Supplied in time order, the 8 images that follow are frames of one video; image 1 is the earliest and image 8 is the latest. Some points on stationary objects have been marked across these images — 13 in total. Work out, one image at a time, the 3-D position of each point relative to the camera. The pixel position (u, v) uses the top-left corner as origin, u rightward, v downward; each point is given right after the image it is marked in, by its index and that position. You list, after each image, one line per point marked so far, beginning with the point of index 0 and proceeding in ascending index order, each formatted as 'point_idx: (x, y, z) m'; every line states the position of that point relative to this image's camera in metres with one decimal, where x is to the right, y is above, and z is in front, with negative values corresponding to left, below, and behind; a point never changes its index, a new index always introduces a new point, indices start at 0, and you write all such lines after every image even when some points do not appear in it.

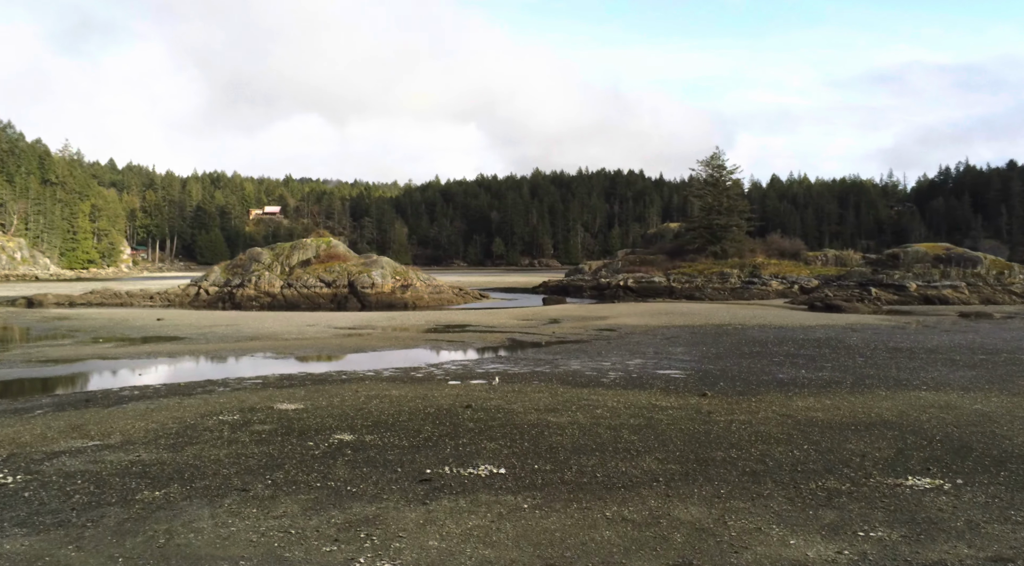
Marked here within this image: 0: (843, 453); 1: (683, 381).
0: (+4.4, -2.3, +10.1) m
1: (+3.9, -2.3, +17.3) m
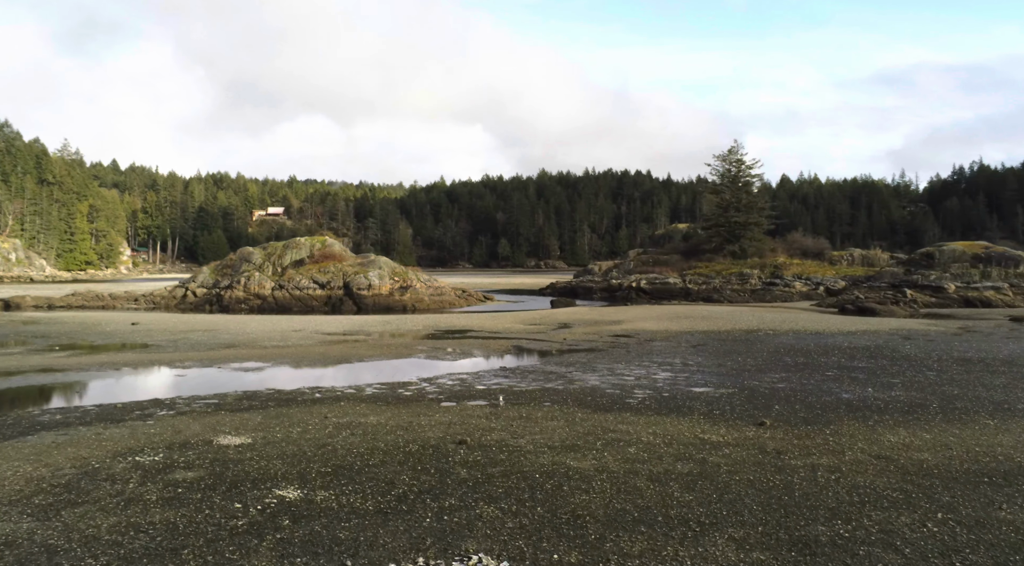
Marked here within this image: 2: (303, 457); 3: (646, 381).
0: (+4.5, -2.3, +7.0) m
1: (+4.1, -2.3, +14.2) m
2: (-2.8, -2.3, +10.1) m
3: (+3.1, -2.3, +17.4) m
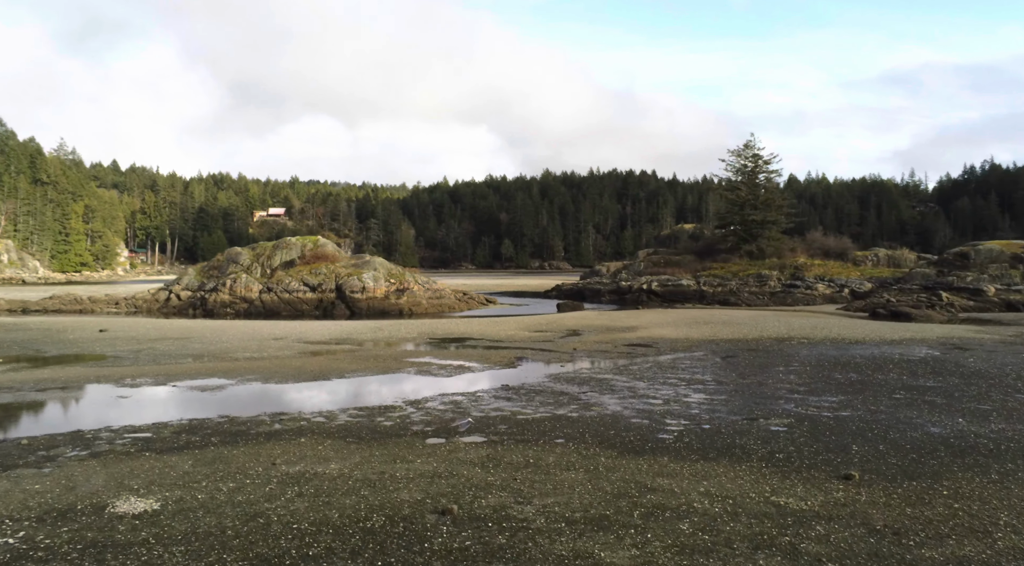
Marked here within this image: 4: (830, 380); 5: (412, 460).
0: (+4.5, -2.4, +3.9) m
1: (+4.1, -2.3, +11.1) m
2: (-2.7, -2.4, +7.1) m
3: (+3.2, -2.4, +14.4) m
4: (+7.2, -2.2, +17.2) m
5: (-1.4, -2.4, +10.2) m
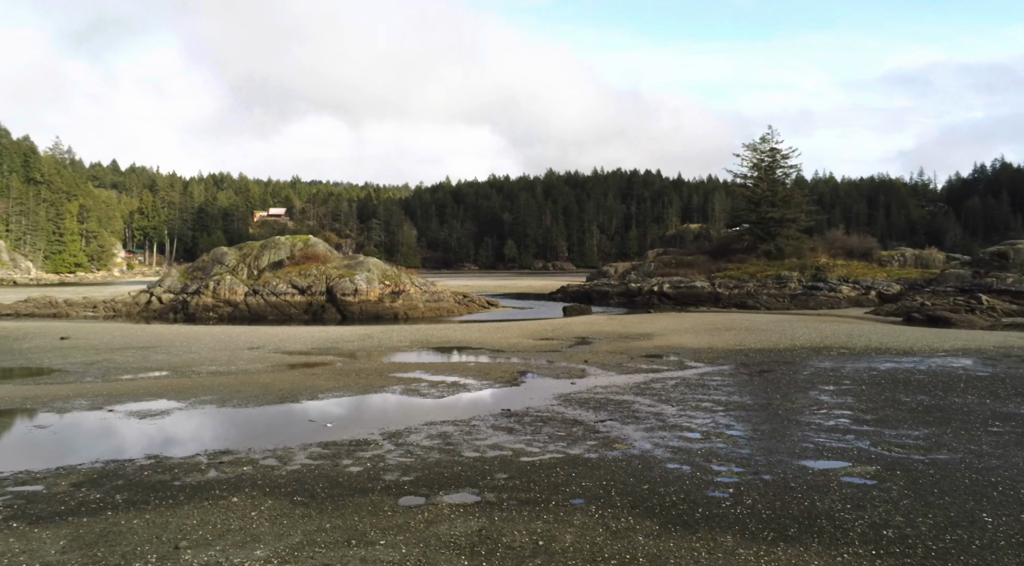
0: (+4.5, -2.4, +1.0) m
1: (+4.1, -2.4, +8.2) m
2: (-2.7, -2.5, +4.2) m
3: (+3.2, -2.4, +11.5) m
4: (+7.3, -2.3, +14.2) m
5: (-1.3, -2.5, +7.3) m
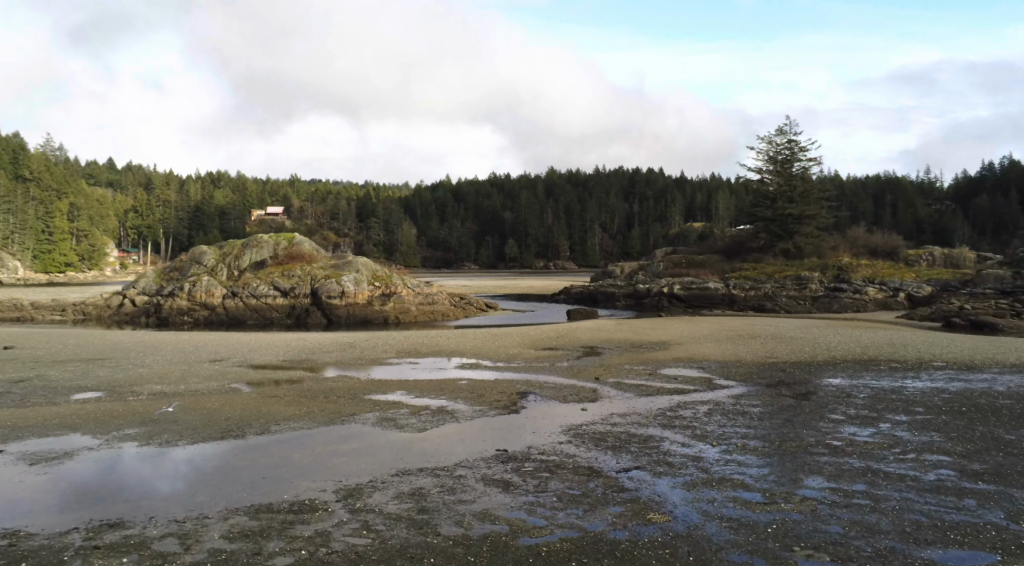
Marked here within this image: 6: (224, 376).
0: (+4.5, -2.6, -2.1) m
1: (+4.1, -2.5, +5.1) m
2: (-2.8, -2.6, +1.1) m
3: (+3.2, -2.6, +8.4) m
4: (+7.2, -2.4, +11.1) m
5: (-1.4, -2.6, +4.1) m
6: (-7.3, -2.4, +19.3) m
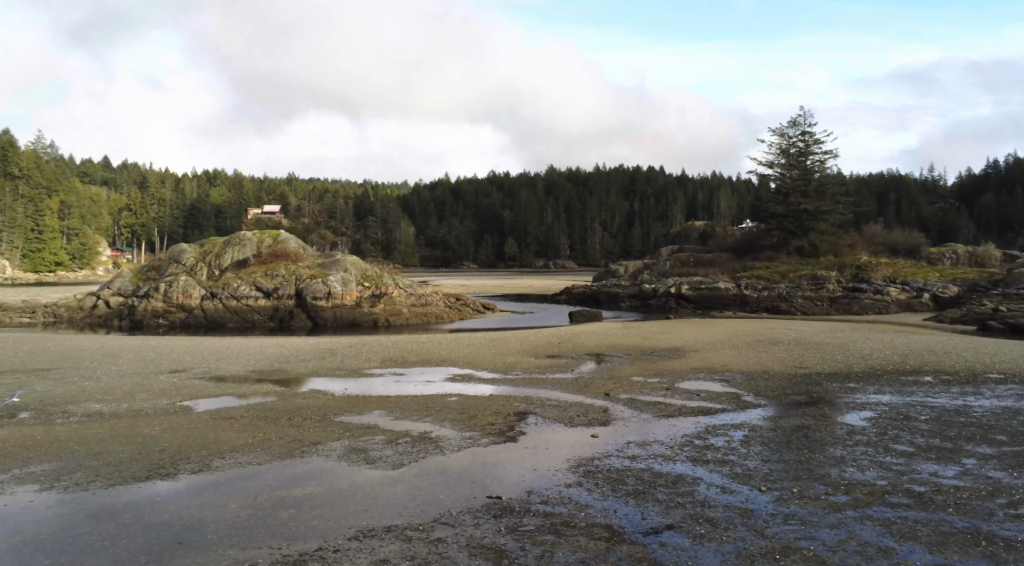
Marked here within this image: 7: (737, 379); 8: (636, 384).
0: (+4.4, -2.6, -4.6) m
1: (+4.0, -2.6, +2.6) m
2: (-2.8, -2.6, -1.4) m
3: (+3.1, -2.6, +5.9) m
4: (+7.2, -2.4, +8.6) m
5: (-1.4, -2.6, +1.7) m
6: (-7.4, -2.4, +16.8) m
7: (+5.4, -2.3, +18.2) m
8: (+2.9, -2.4, +17.8) m
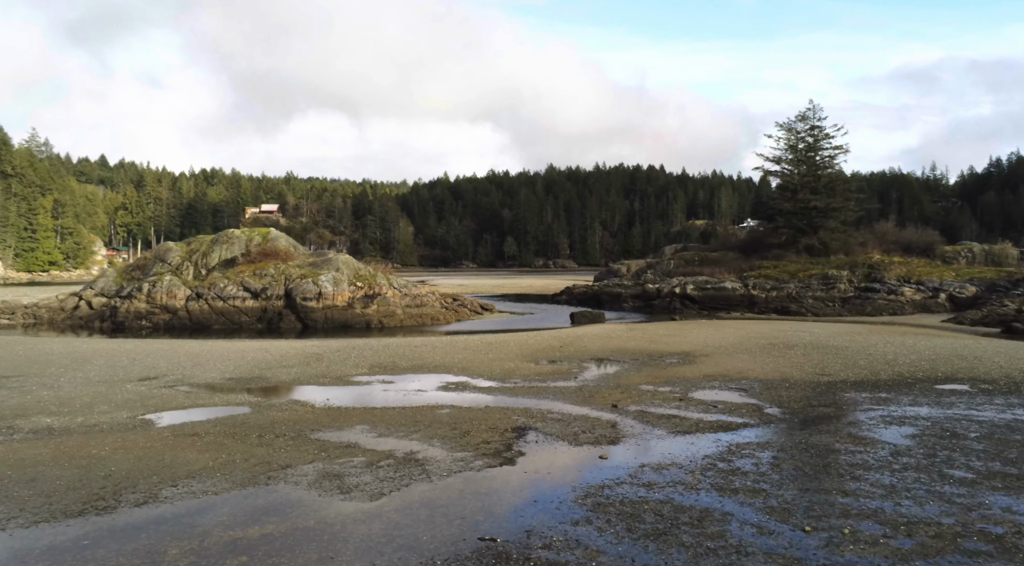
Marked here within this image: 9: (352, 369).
0: (+4.4, -2.6, -6.1) m
1: (+4.0, -2.6, +1.1) m
2: (-2.9, -2.7, -2.9) m
3: (+3.1, -2.6, +4.4) m
4: (+7.2, -2.4, +7.1) m
5: (-1.5, -2.6, +0.2) m
6: (-7.4, -2.4, +15.3) m
7: (+5.4, -2.3, +16.7) m
8: (+2.9, -2.4, +16.3) m
9: (-4.2, -2.3, +20.0) m
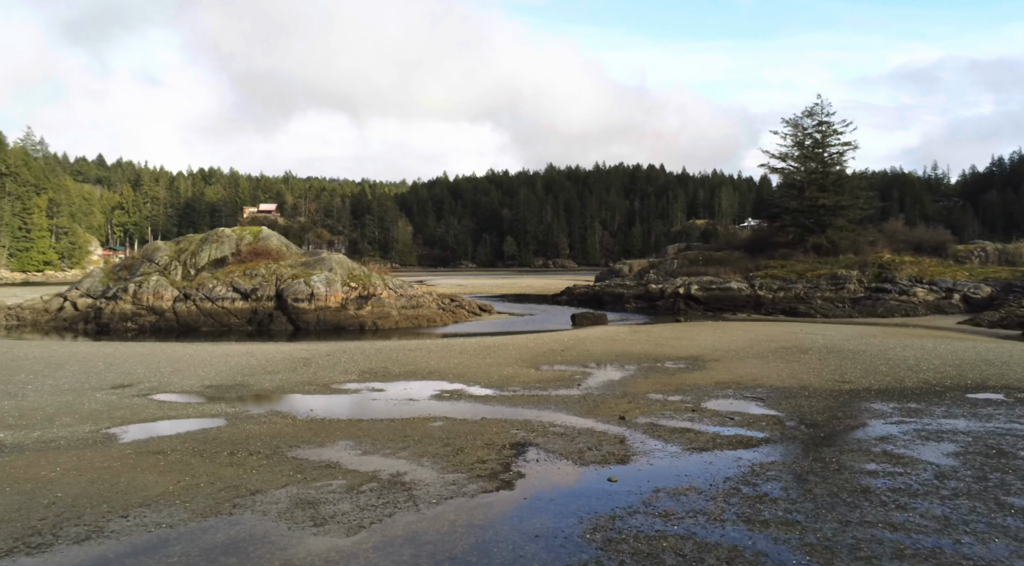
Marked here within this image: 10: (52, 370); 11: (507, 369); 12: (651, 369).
0: (+4.4, -2.6, -7.3) m
1: (+4.0, -2.6, -0.1) m
2: (-2.9, -2.7, -4.1) m
3: (+3.1, -2.6, +3.2) m
4: (+7.1, -2.5, +6.0) m
5: (-1.5, -2.6, -1.0) m
6: (-7.5, -2.4, +14.1) m
7: (+5.3, -2.3, +15.5) m
8: (+2.8, -2.4, +15.1) m
9: (-4.3, -2.3, +18.8) m
10: (-11.8, -2.2, +19.5) m
11: (-0.1, -2.2, +19.5) m
12: (+3.6, -2.2, +19.5) m
